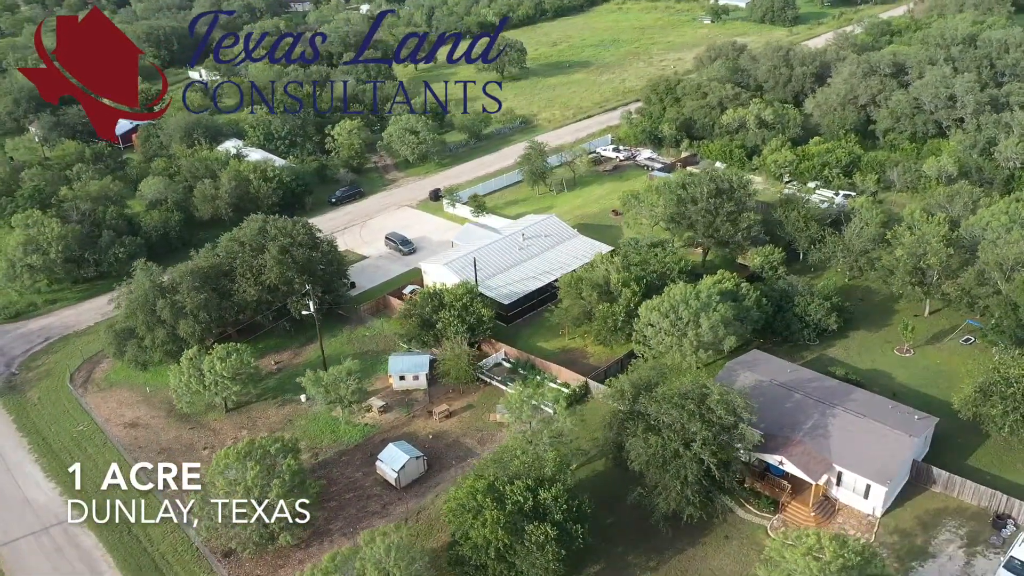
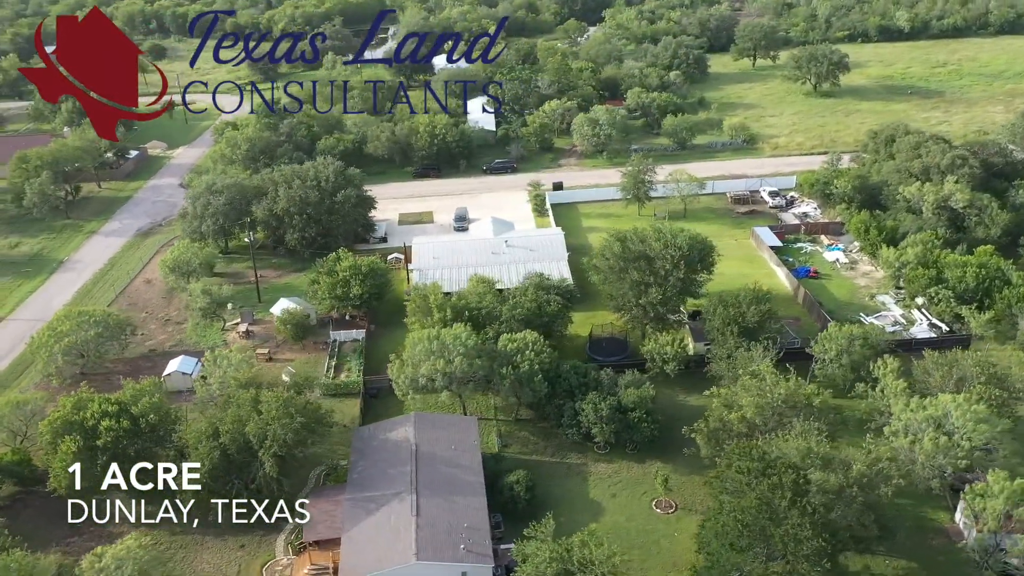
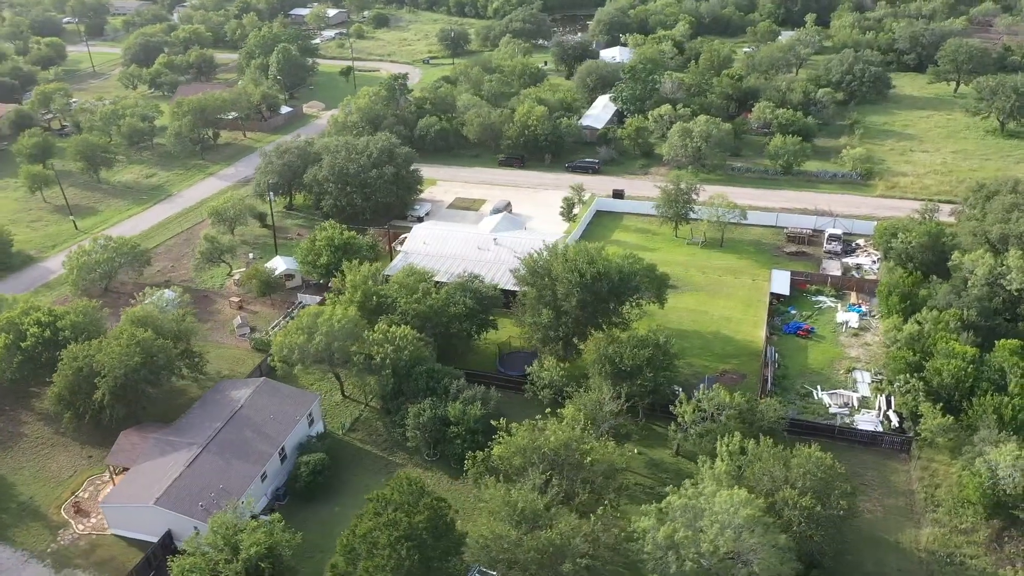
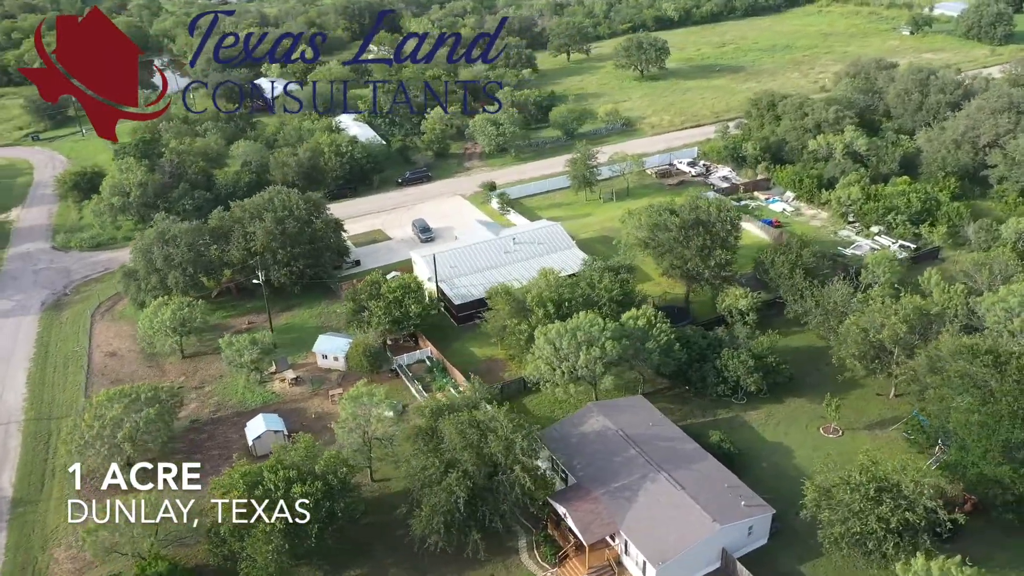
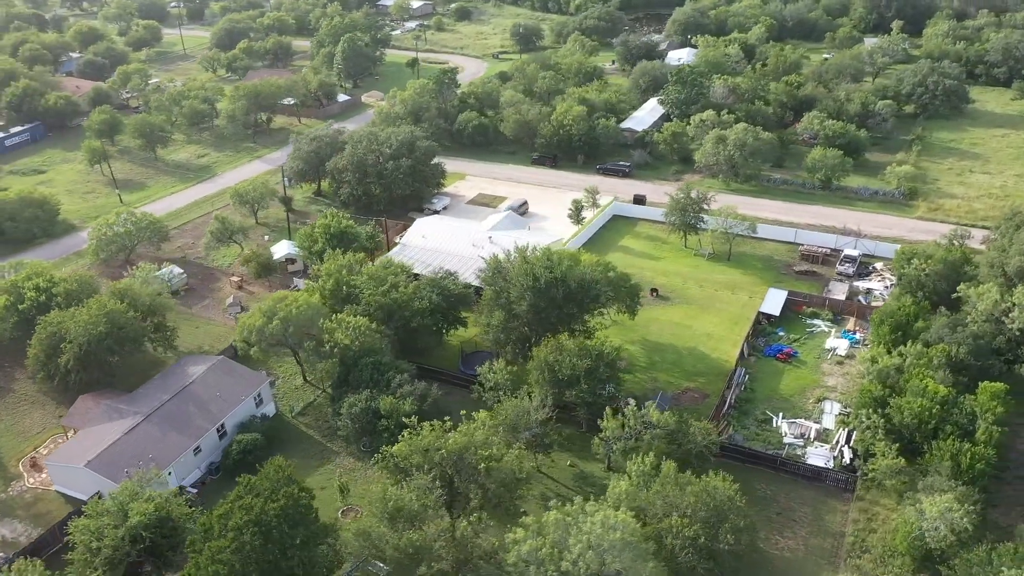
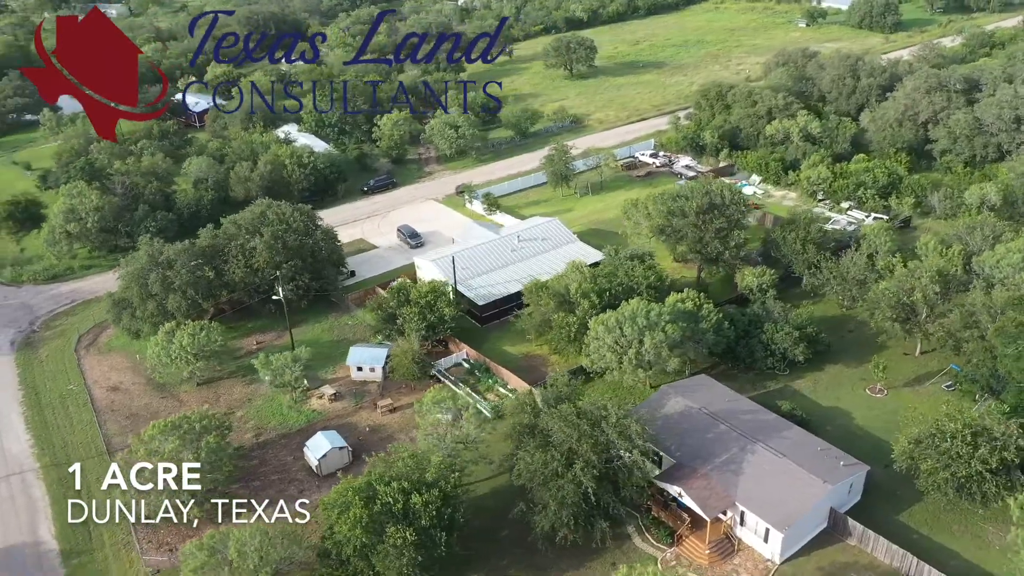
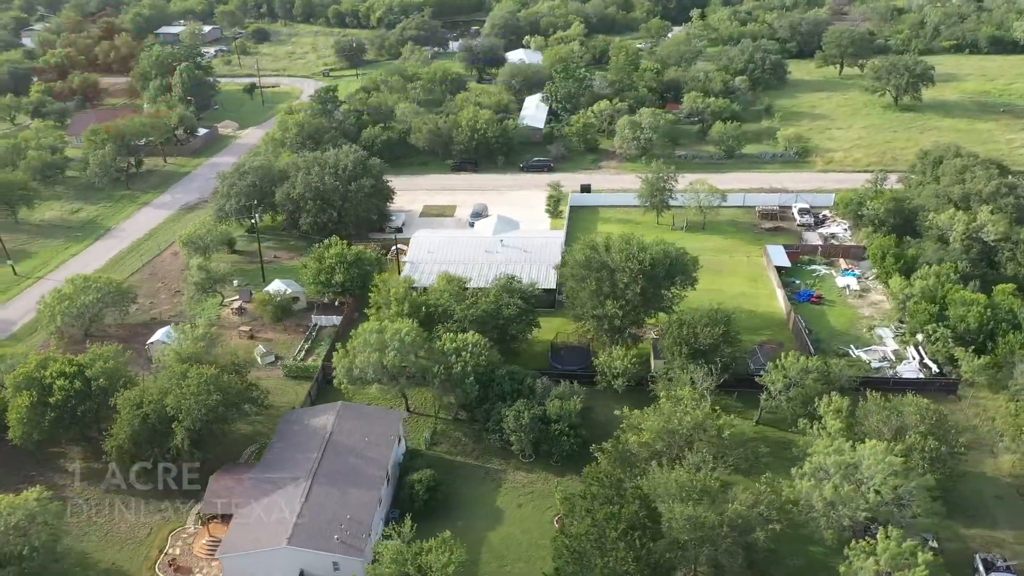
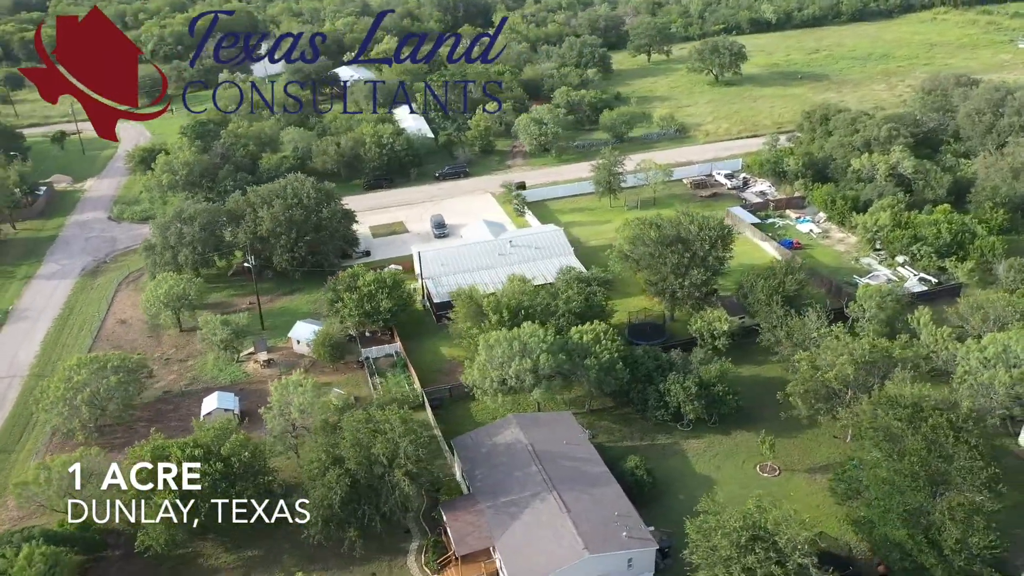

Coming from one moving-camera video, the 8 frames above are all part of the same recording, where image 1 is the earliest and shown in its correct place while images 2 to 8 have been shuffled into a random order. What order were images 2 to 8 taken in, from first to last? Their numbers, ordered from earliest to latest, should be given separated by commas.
6, 4, 8, 2, 7, 3, 5
